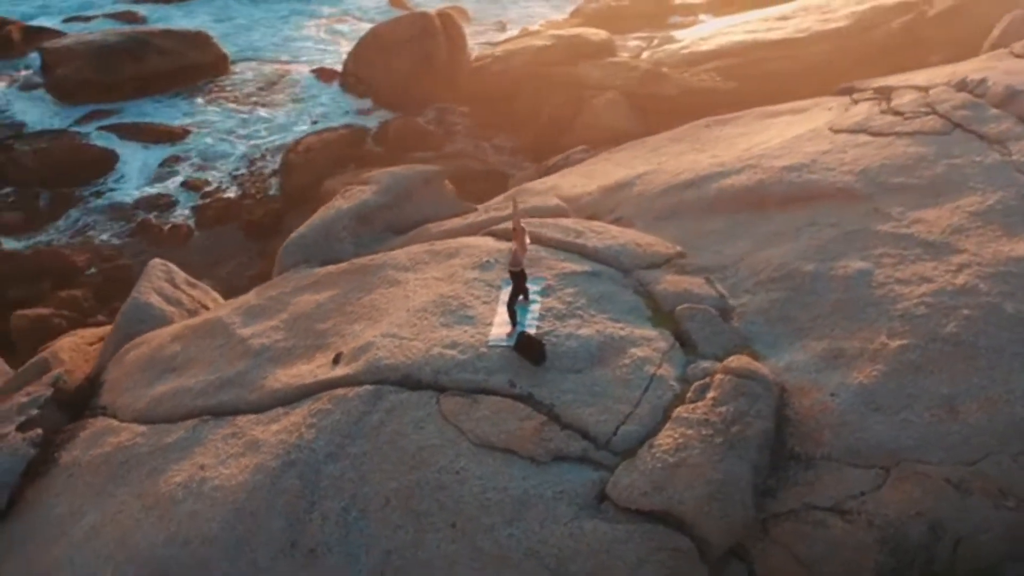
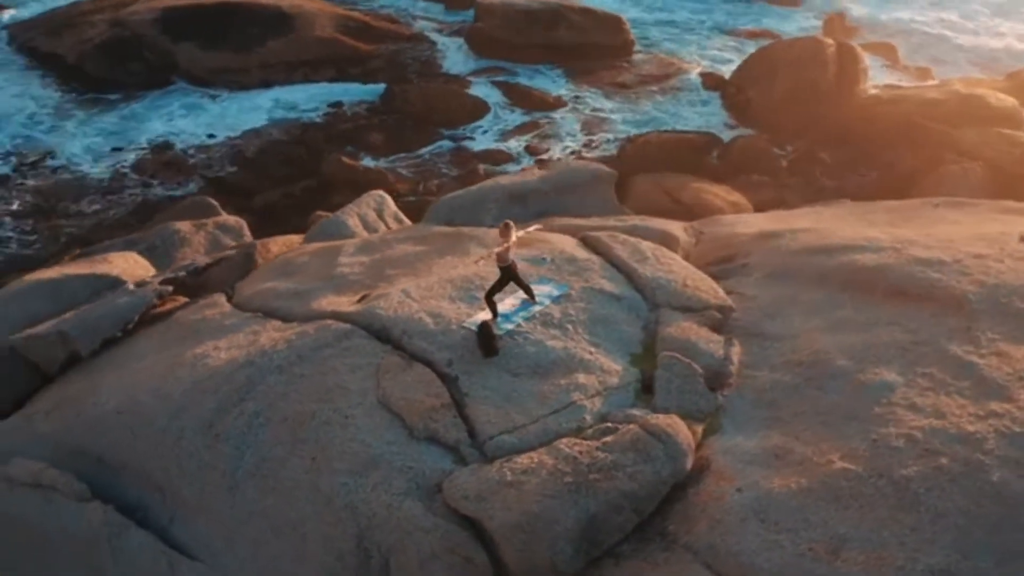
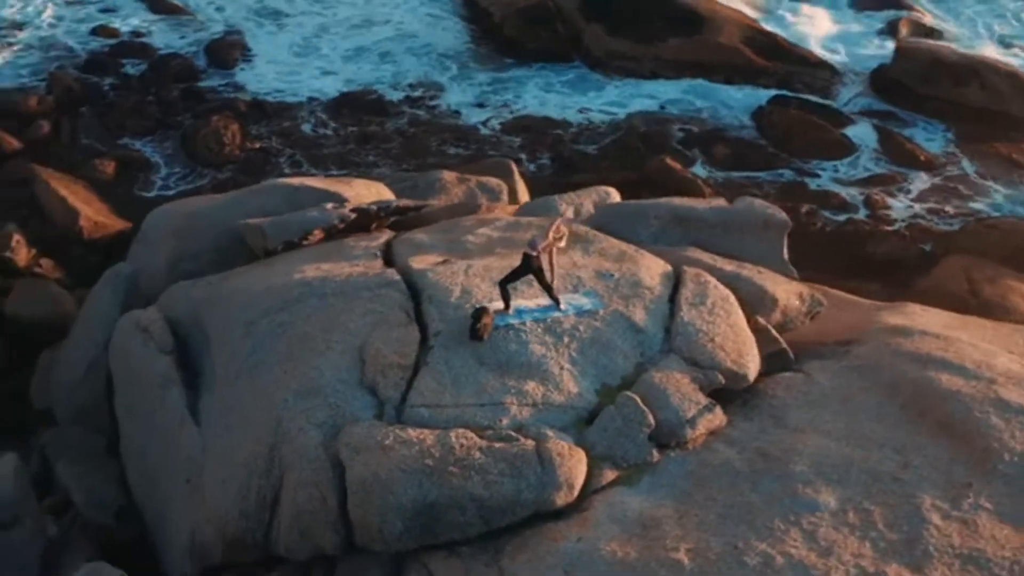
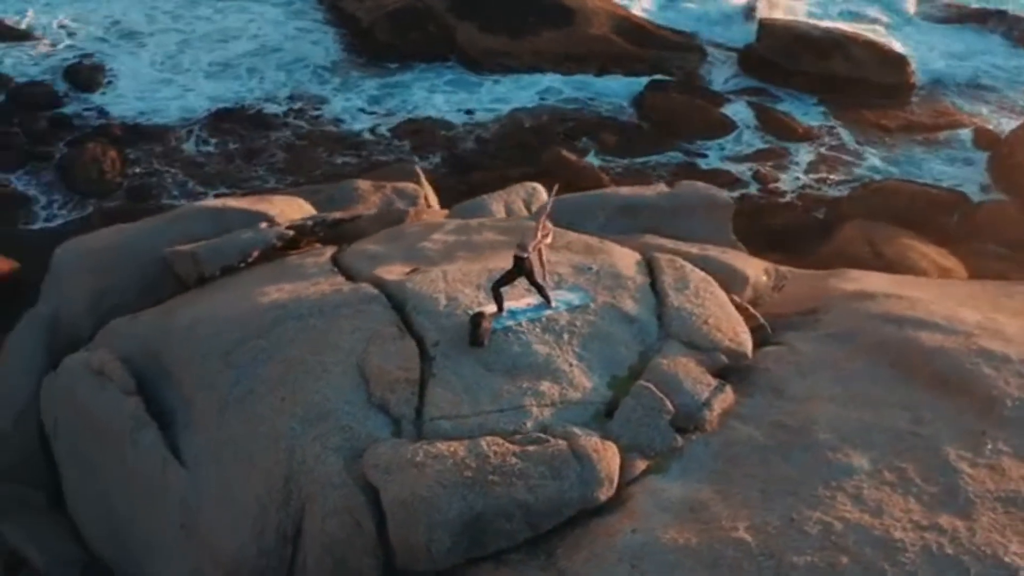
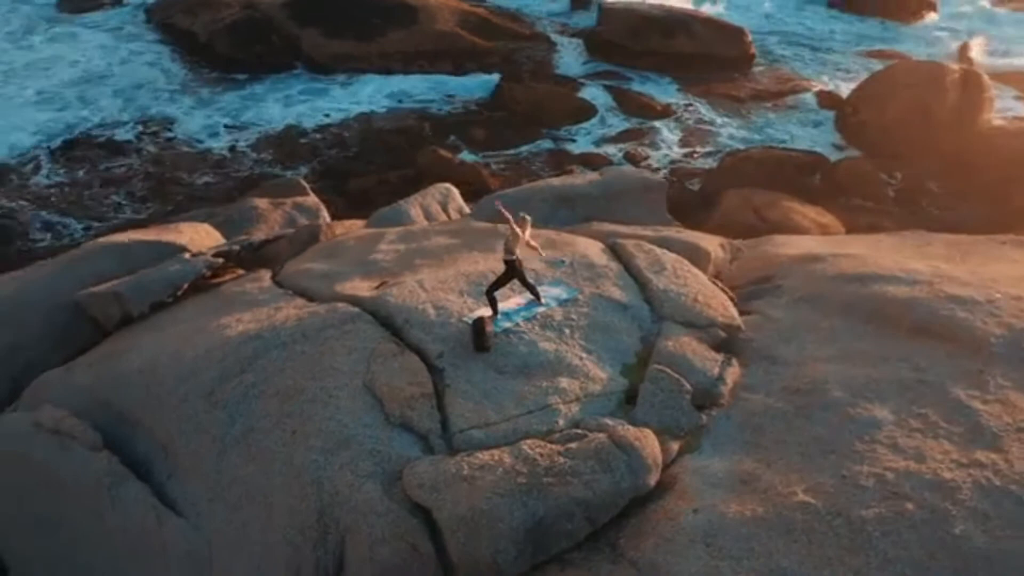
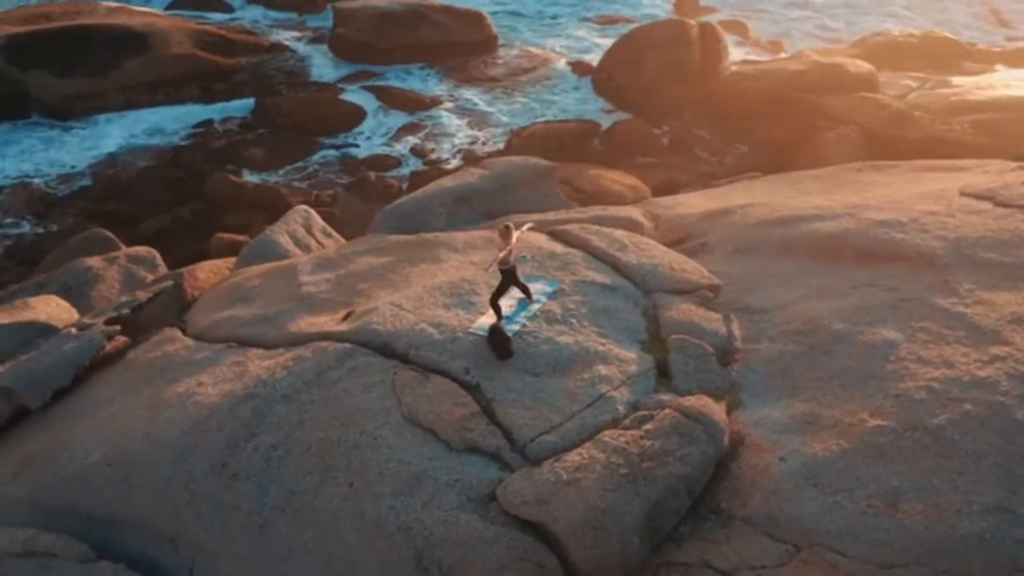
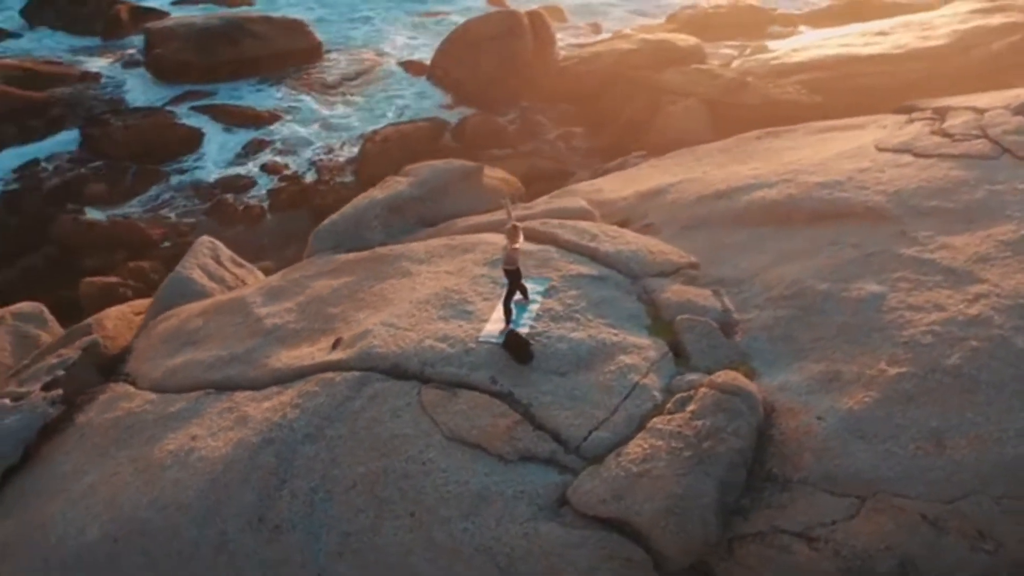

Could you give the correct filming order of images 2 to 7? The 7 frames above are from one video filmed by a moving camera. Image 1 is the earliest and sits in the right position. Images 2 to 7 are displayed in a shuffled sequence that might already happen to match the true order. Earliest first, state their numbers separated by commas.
7, 6, 2, 5, 4, 3
